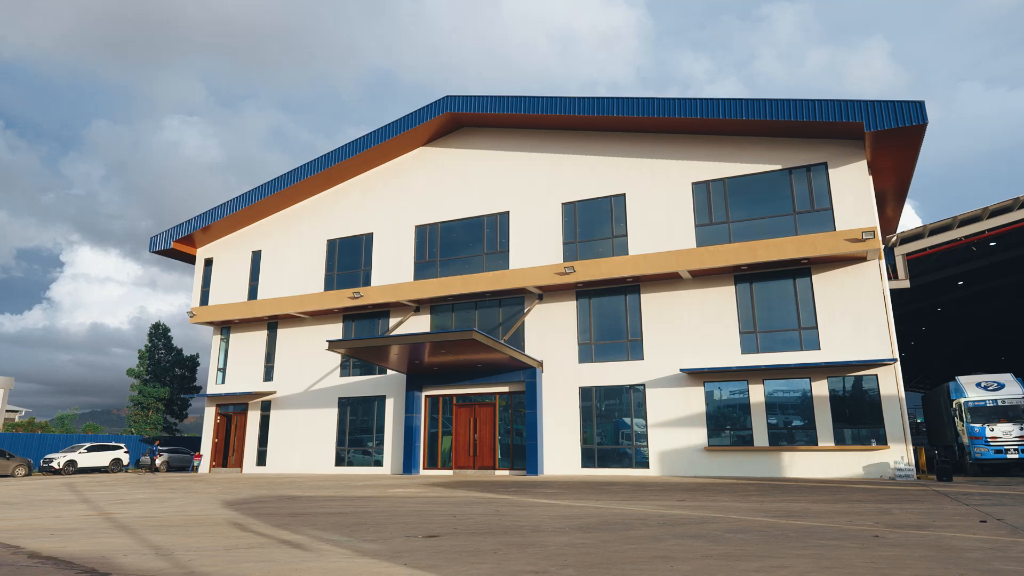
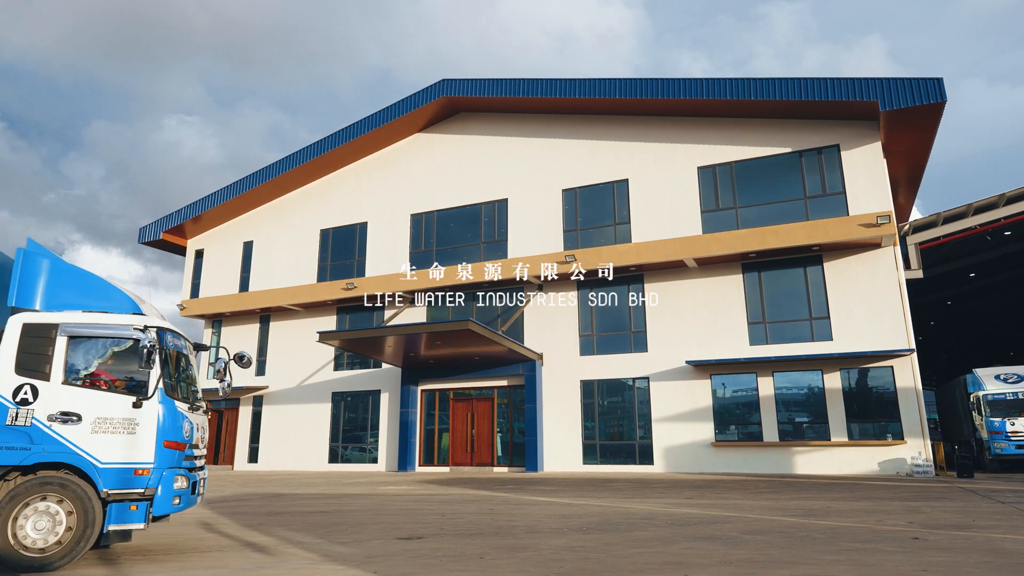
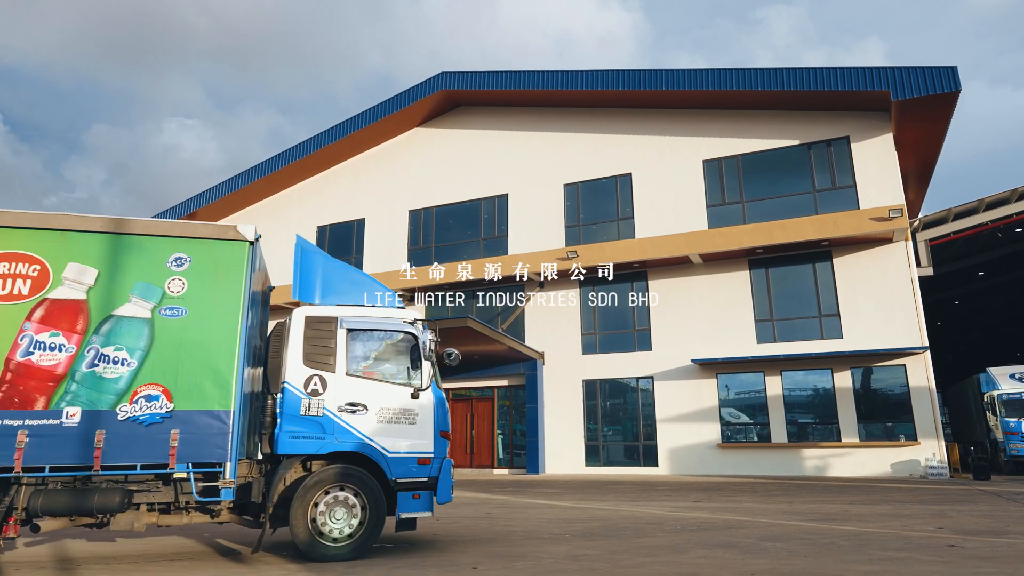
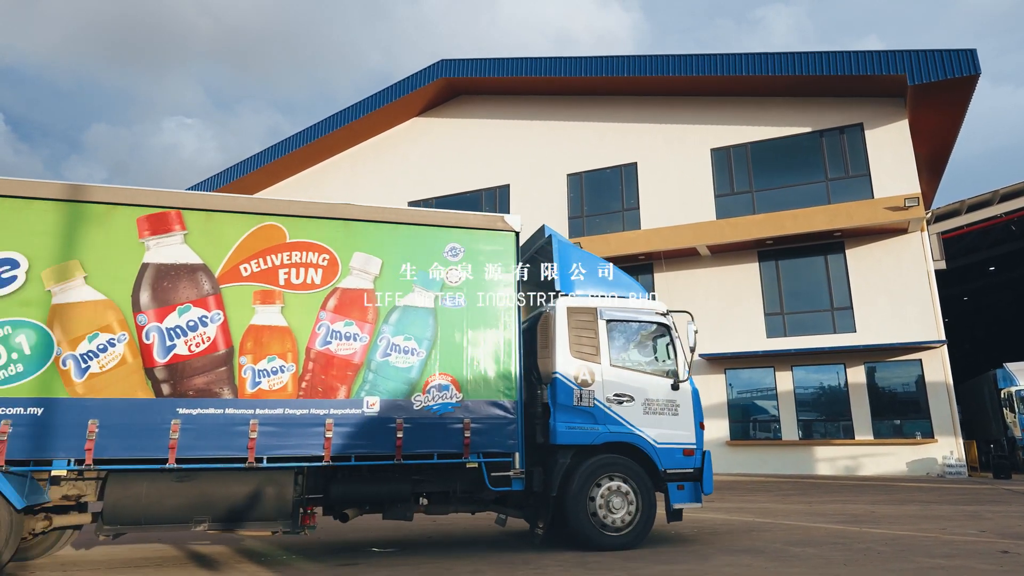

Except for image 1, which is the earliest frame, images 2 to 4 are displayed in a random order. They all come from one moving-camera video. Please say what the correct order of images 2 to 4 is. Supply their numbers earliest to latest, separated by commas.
2, 3, 4
